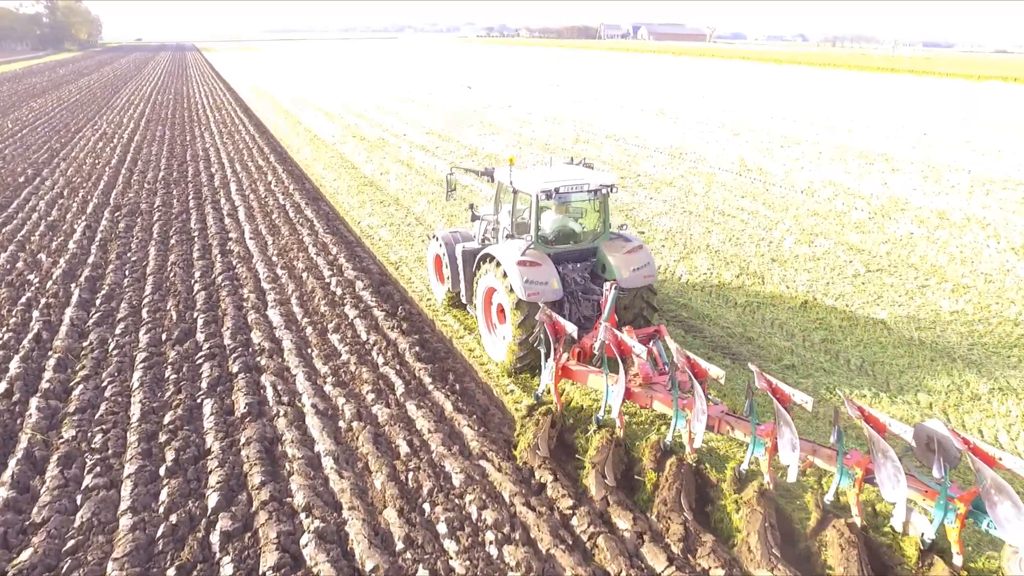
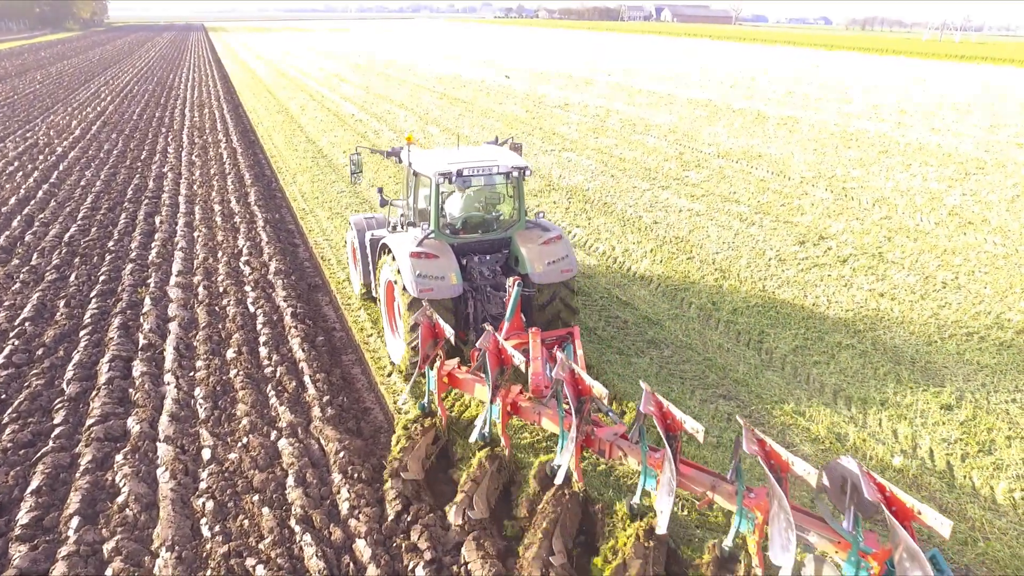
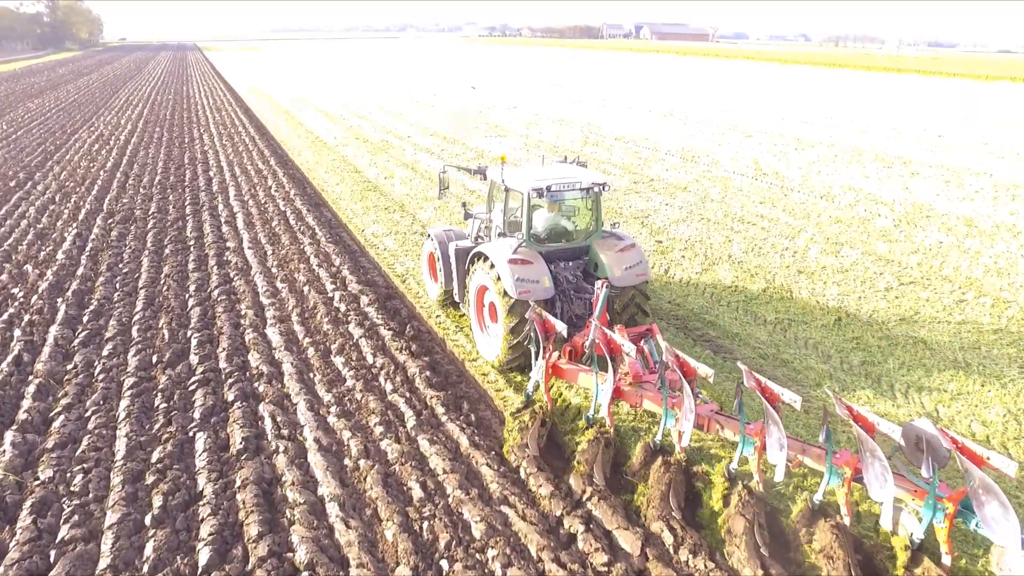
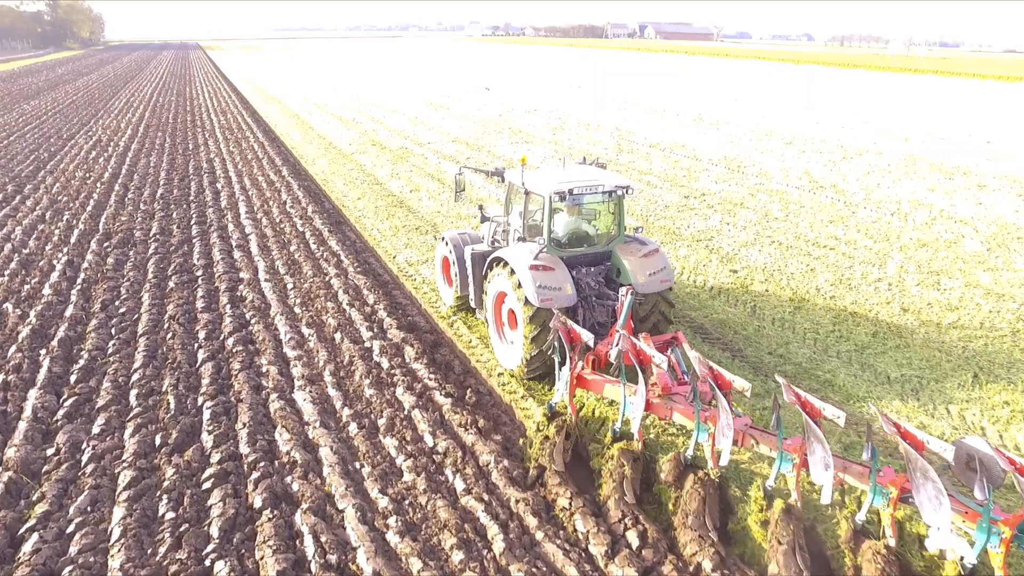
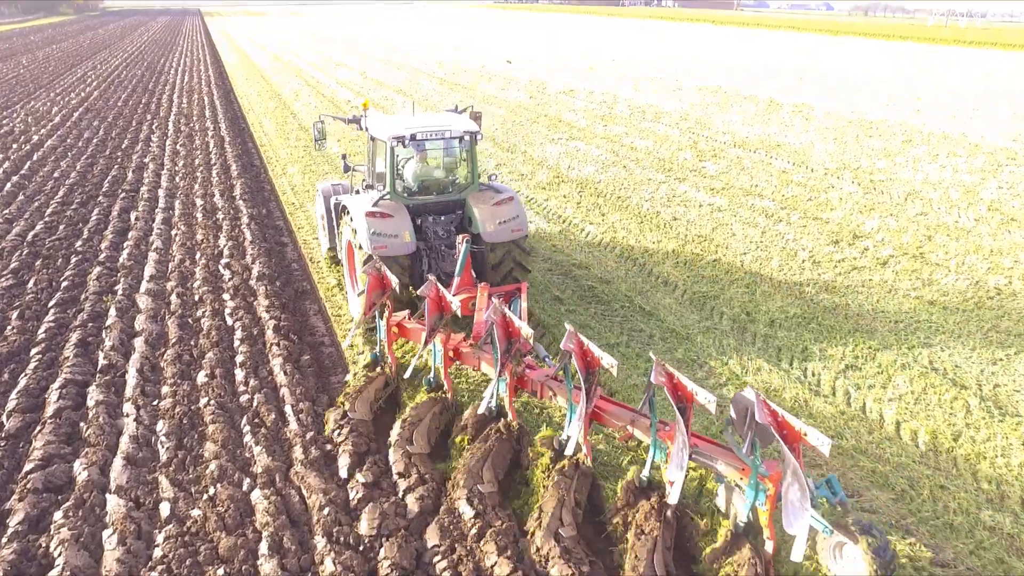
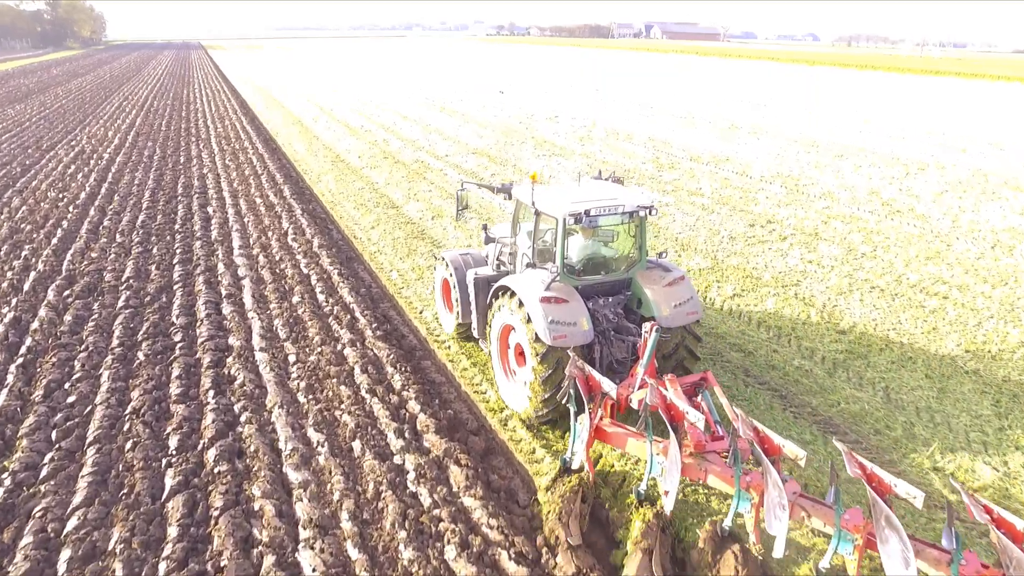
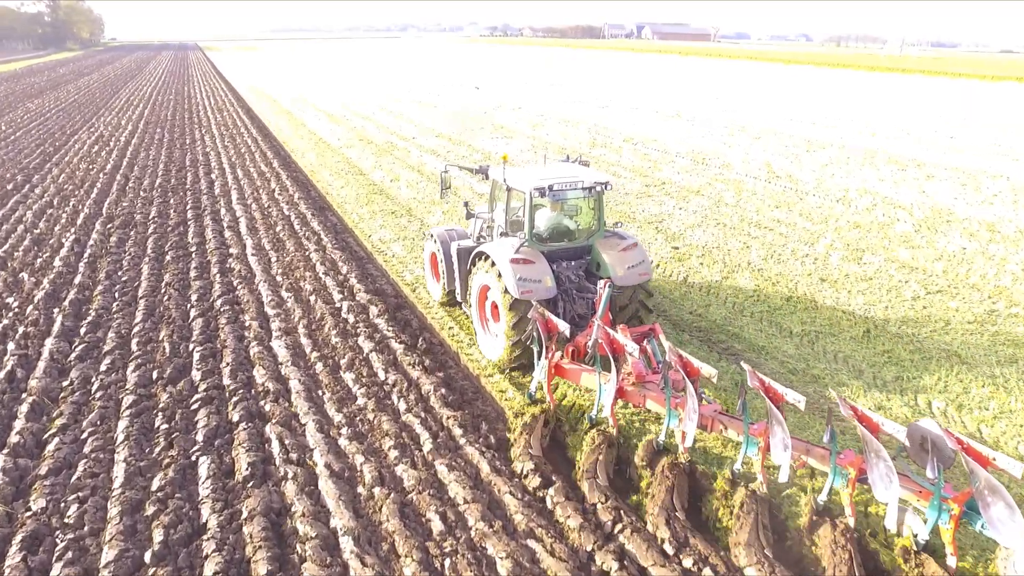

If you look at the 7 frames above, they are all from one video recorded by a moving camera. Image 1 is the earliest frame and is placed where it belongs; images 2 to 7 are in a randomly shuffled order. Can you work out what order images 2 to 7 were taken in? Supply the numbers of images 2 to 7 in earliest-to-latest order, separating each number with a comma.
3, 7, 4, 6, 2, 5
